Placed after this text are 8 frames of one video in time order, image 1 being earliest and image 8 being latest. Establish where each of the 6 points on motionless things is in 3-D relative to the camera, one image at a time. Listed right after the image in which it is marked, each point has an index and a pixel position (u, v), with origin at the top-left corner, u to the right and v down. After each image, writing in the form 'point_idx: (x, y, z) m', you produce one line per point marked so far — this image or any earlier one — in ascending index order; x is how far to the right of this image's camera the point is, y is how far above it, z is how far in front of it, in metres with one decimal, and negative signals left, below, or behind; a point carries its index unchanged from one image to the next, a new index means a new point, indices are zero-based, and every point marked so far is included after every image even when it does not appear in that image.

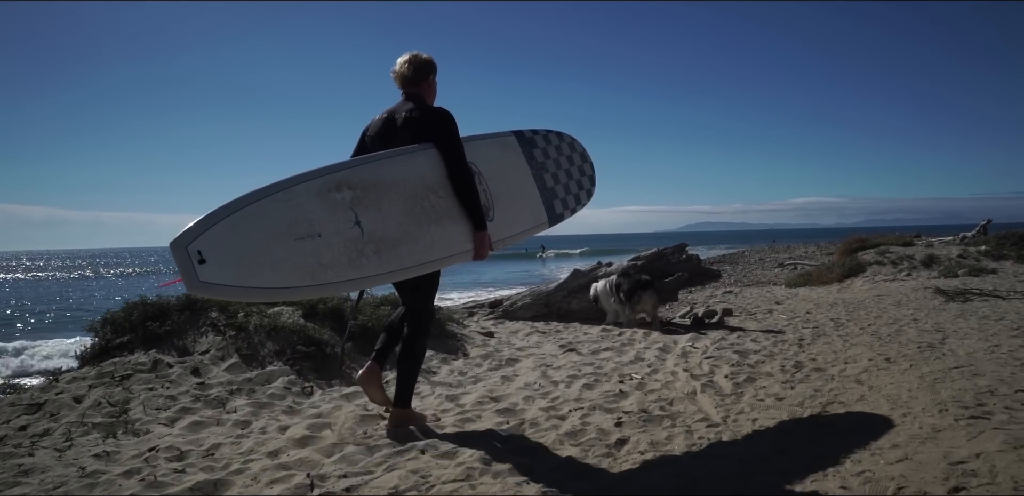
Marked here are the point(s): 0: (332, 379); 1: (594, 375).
0: (-1.3, -0.9, +4.1) m
1: (+0.6, -0.9, +4.3) m
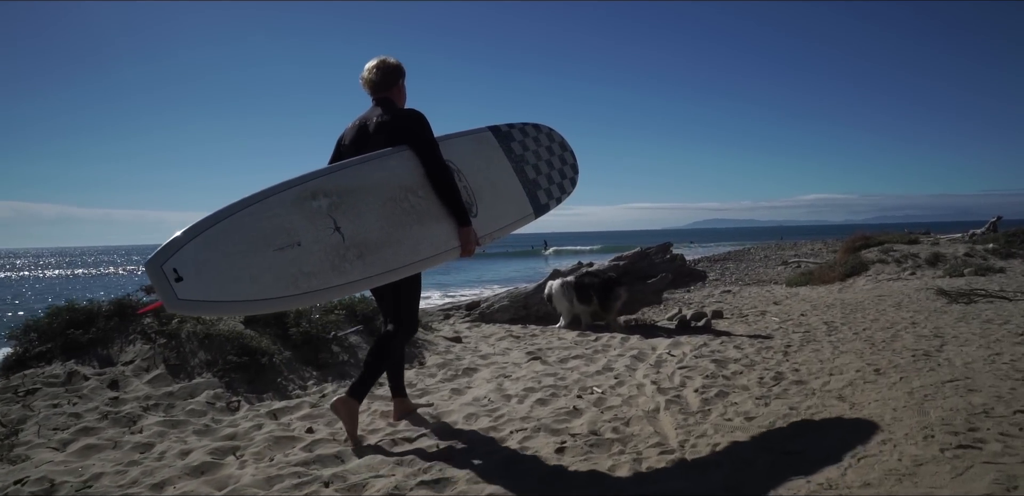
0: (-1.6, -0.9, +3.7) m
1: (+0.3, -0.9, +4.0) m
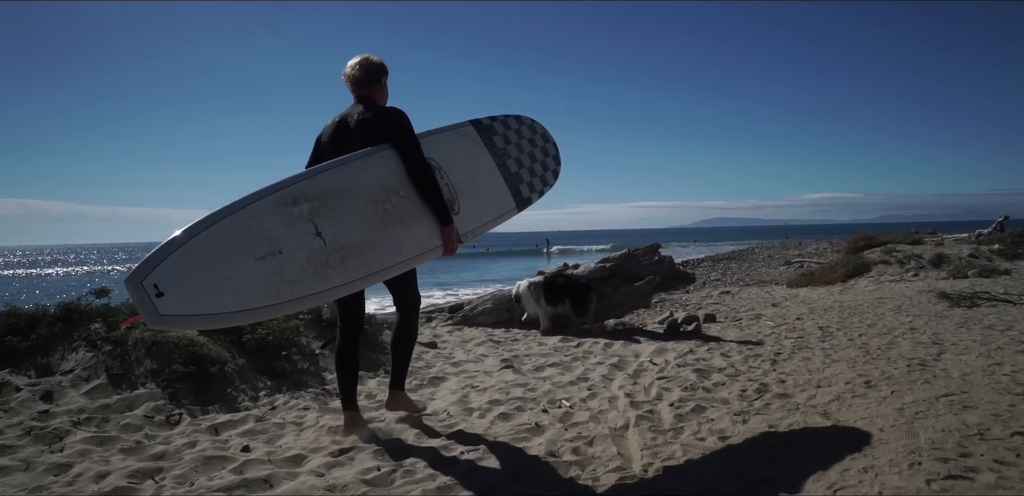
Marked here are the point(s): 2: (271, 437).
0: (-1.8, -0.9, +3.5) m
1: (0.0, -1.0, +3.7) m
2: (-1.3, -1.0, +3.1) m
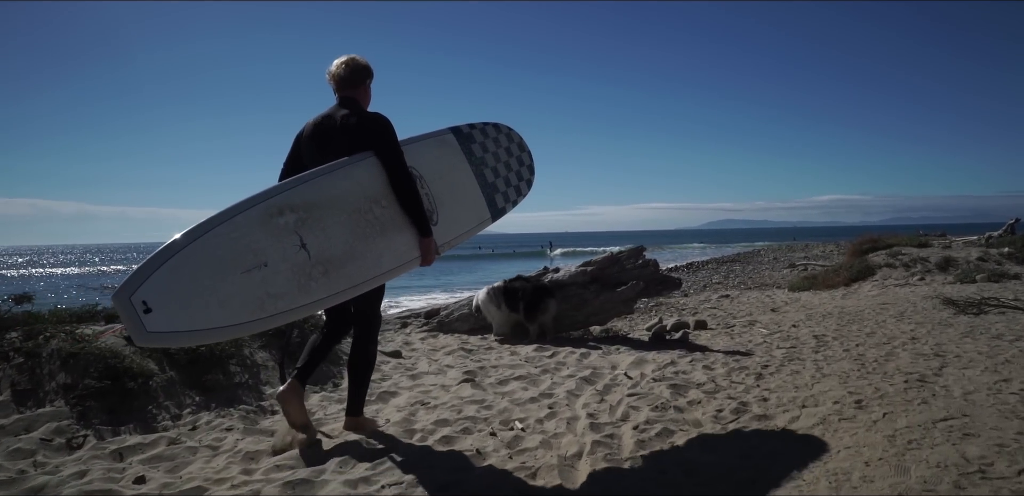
0: (-2.1, -1.0, +3.2) m
1: (-0.3, -1.0, +3.4) m
2: (-1.6, -1.0, +2.7) m
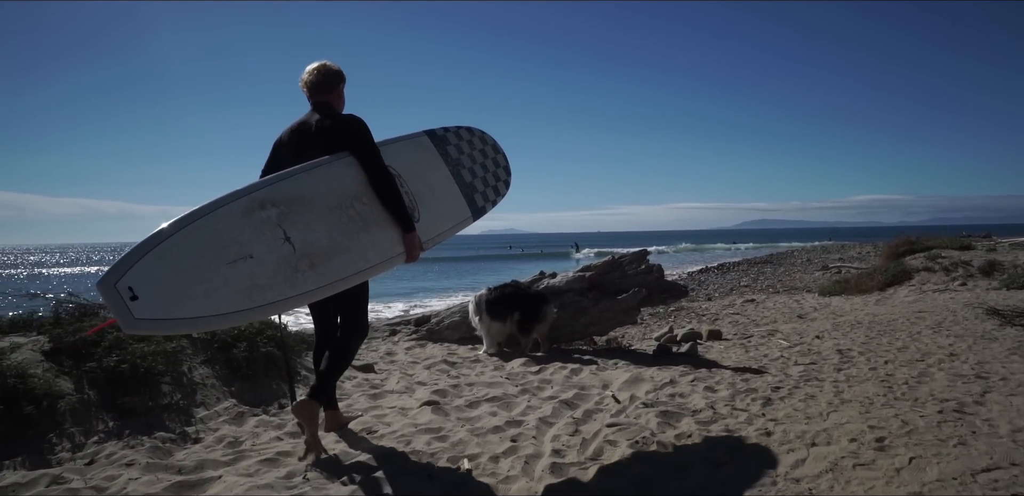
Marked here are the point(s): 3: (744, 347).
0: (-2.4, -1.0, +2.8) m
1: (-0.5, -1.0, +2.9) m
2: (-1.8, -1.0, +2.3) m
3: (+2.7, -1.1, +6.7) m
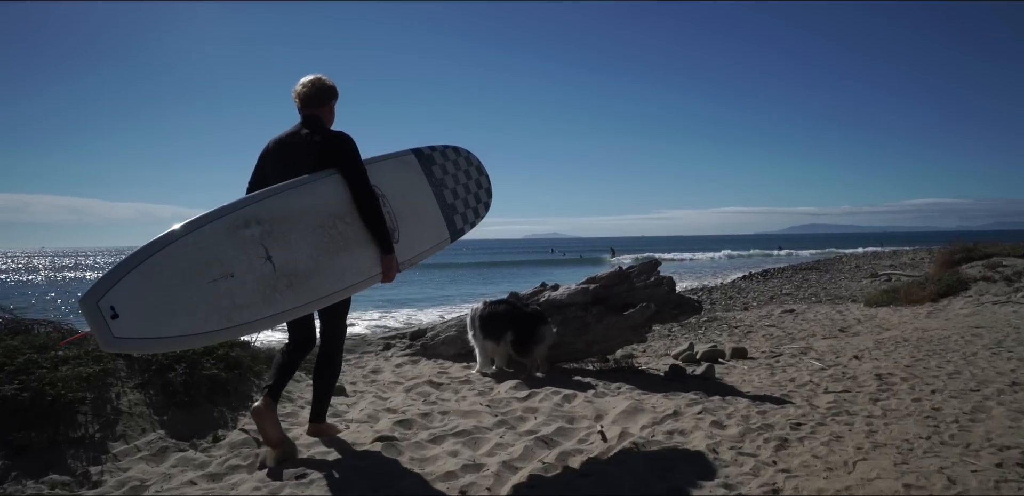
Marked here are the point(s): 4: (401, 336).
0: (-2.6, -1.0, +2.5) m
1: (-0.7, -1.1, +2.4) m
2: (-2.1, -1.1, +2.0) m
3: (+2.7, -1.2, +6.0) m
4: (-1.2, -1.0, +6.6) m
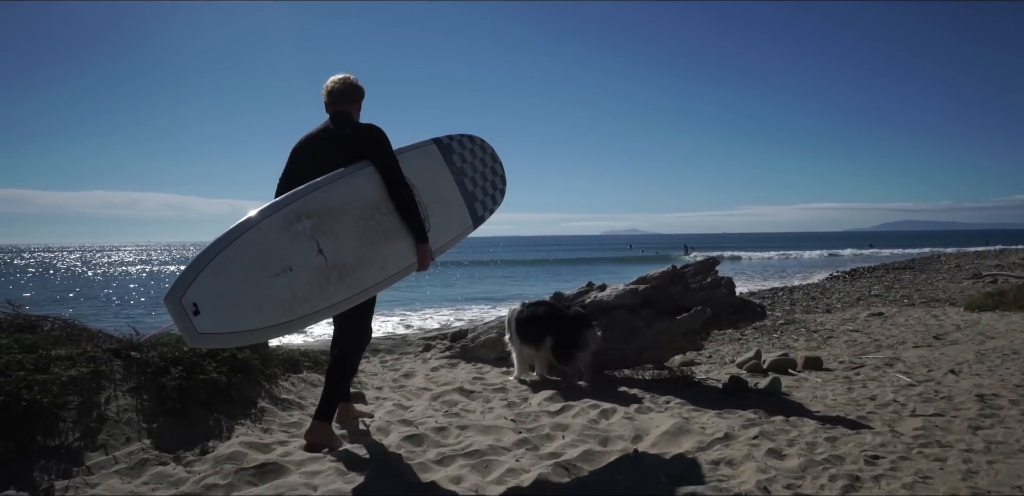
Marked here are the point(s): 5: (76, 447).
0: (-2.6, -1.0, +2.4) m
1: (-0.7, -1.1, +2.1) m
2: (-2.2, -1.1, +1.8) m
3: (+3.1, -1.2, +5.3) m
4: (-0.8, -0.9, +6.3) m
5: (-2.0, -0.9, +2.7) m
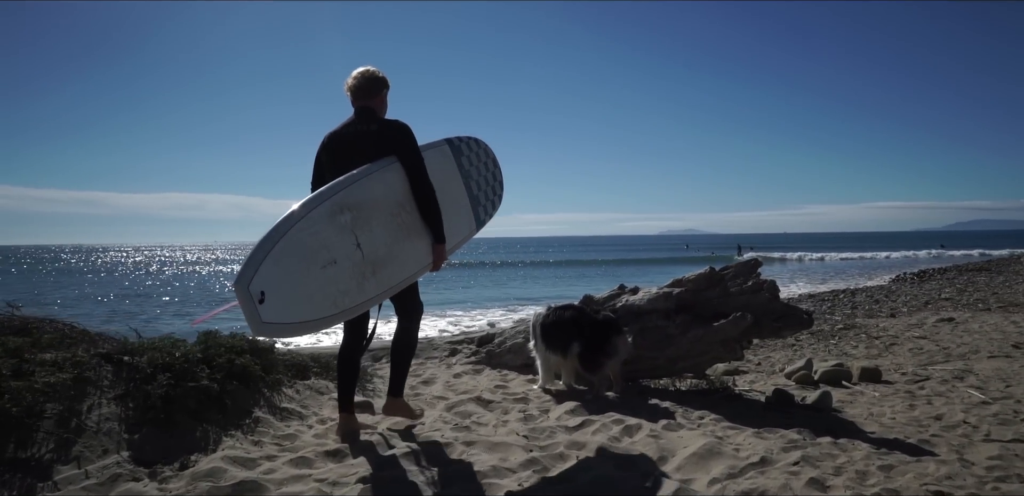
0: (-2.6, -1.0, +2.3) m
1: (-0.8, -1.1, +1.9) m
2: (-2.2, -1.1, +1.7) m
3: (+3.3, -1.2, +4.8) m
4: (-0.5, -1.0, +6.1) m
5: (-2.0, -0.9, +2.6) m
